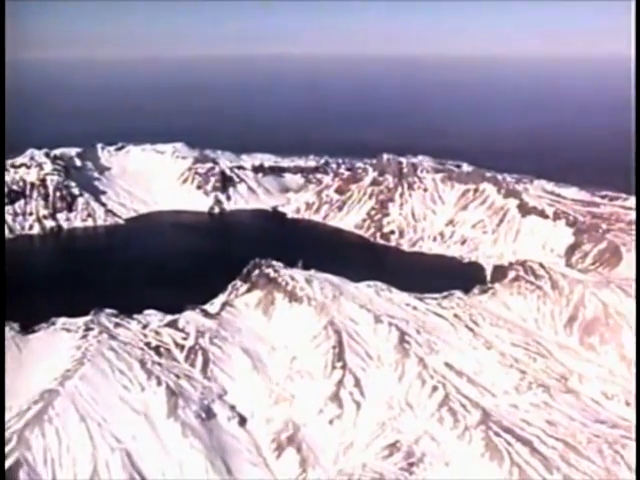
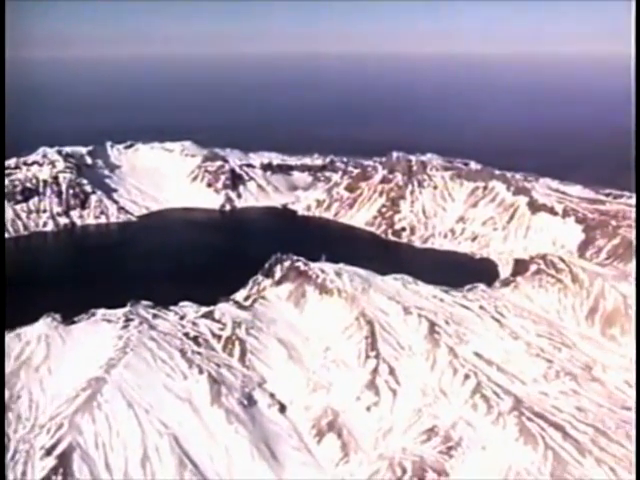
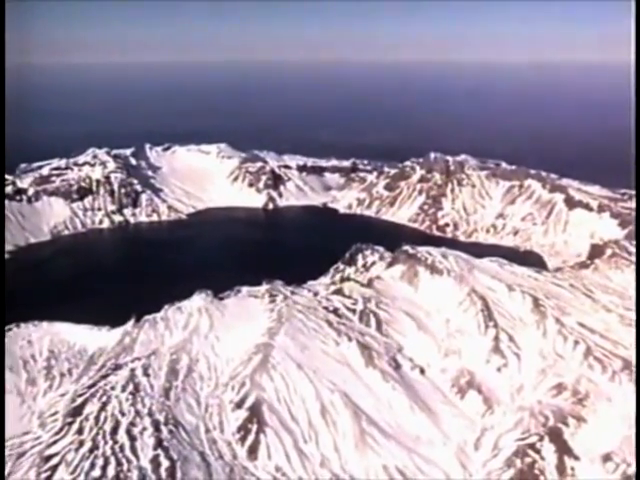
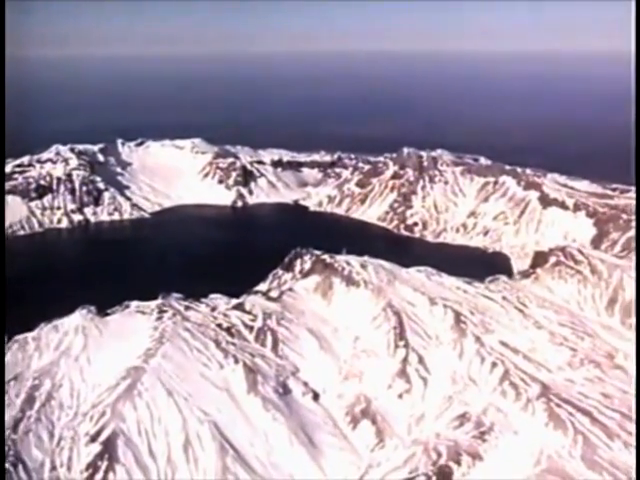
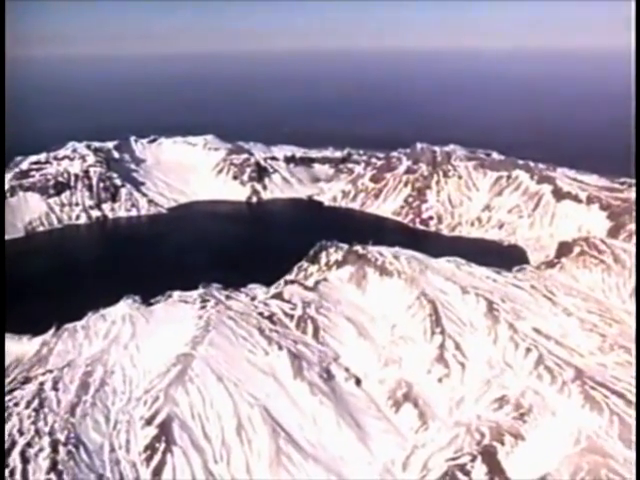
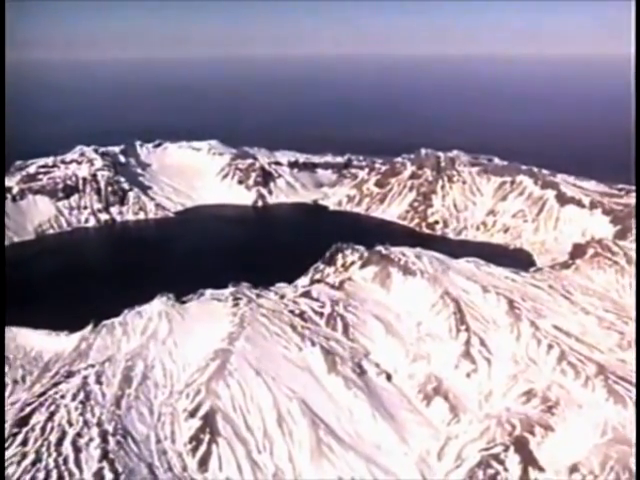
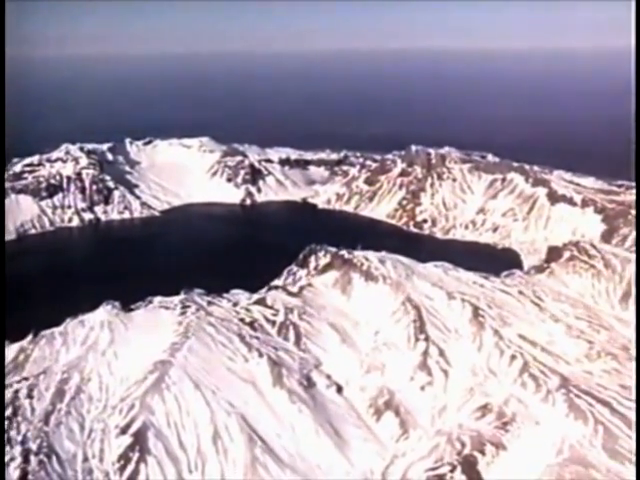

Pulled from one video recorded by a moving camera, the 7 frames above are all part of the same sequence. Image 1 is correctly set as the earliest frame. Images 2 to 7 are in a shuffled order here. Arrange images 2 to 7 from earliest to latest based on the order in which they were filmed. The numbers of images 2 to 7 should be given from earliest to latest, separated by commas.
2, 4, 7, 5, 6, 3
